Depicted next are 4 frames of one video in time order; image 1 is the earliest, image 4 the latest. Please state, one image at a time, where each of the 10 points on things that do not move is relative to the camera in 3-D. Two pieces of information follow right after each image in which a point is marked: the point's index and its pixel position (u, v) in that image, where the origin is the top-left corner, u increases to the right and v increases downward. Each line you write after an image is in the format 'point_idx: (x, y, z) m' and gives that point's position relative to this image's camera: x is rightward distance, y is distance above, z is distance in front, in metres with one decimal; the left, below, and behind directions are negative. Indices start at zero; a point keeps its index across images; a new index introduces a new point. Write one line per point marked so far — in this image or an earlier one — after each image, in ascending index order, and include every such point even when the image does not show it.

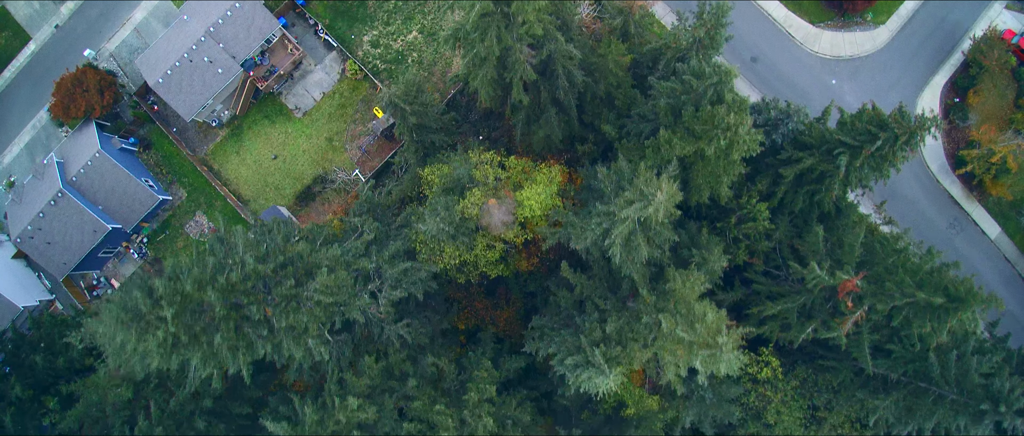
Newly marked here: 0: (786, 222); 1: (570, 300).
0: (+14.2, -0.2, +19.4) m
1: (+3.1, -4.3, +19.6) m
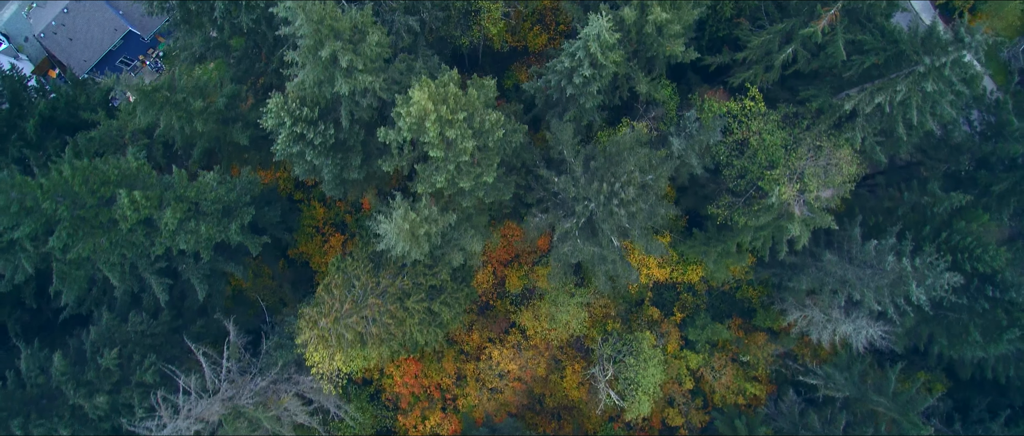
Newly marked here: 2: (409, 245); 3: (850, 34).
0: (+14.4, +13.6, +20.8) m
1: (+3.1, +9.7, +20.9) m
2: (-4.3, -1.1, +15.6) m
3: (+16.5, +8.9, +18.2) m
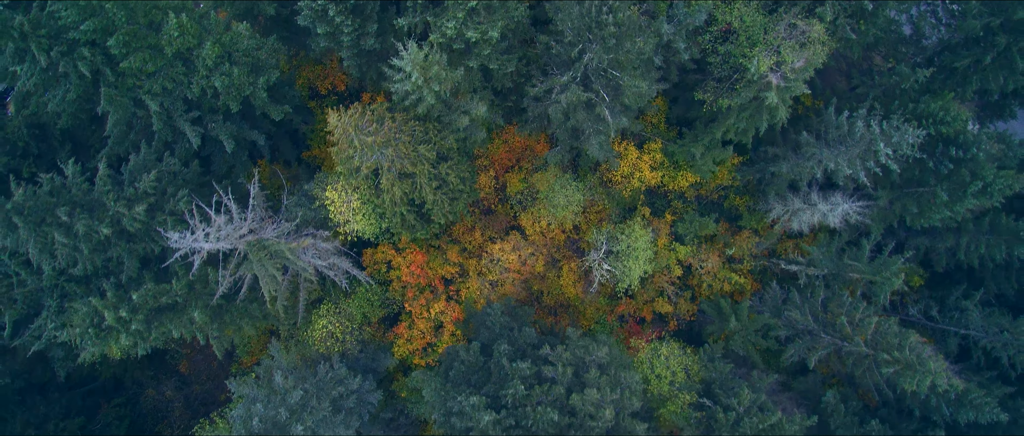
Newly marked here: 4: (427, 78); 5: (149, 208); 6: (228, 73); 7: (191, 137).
0: (+14.6, +20.6, +22.9) m
1: (+3.3, +16.9, +22.8) m
2: (-4.2, +6.2, +17.4) m
3: (+16.7, +15.9, +20.1) m
4: (-4.0, +6.3, +17.4) m
5: (-16.8, +0.4, +17.3) m
6: (-13.6, +6.9, +18.0) m
7: (-15.7, +4.1, +18.3) m
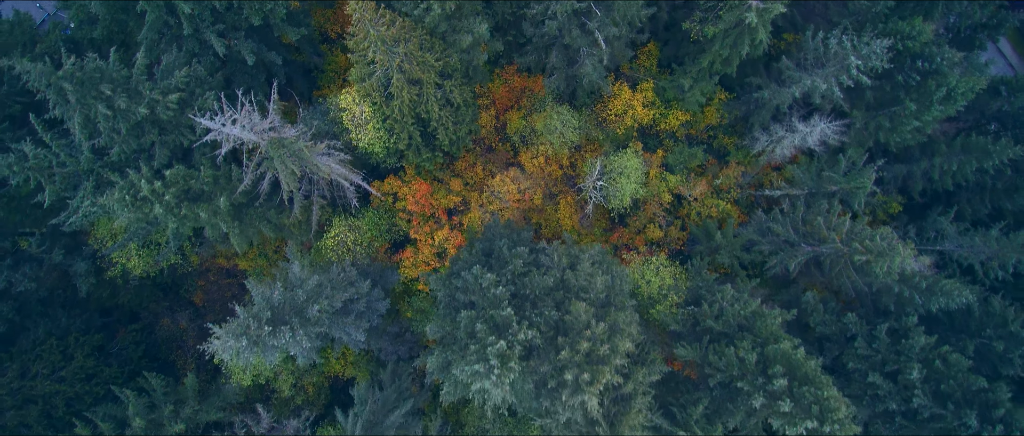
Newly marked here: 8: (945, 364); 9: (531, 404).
0: (+14.6, +25.8, +24.8) m
1: (+3.3, +22.0, +24.7) m
2: (-4.3, +11.5, +19.1) m
3: (+16.7, +21.2, +21.9) m
4: (-4.0, +11.6, +19.1) m
5: (-16.8, +5.7, +18.9) m
6: (-13.7, +12.2, +19.7) m
7: (-15.7, +9.3, +20.0) m
8: (+20.8, -6.9, +18.0) m
9: (+0.9, -8.4, +17.8) m
